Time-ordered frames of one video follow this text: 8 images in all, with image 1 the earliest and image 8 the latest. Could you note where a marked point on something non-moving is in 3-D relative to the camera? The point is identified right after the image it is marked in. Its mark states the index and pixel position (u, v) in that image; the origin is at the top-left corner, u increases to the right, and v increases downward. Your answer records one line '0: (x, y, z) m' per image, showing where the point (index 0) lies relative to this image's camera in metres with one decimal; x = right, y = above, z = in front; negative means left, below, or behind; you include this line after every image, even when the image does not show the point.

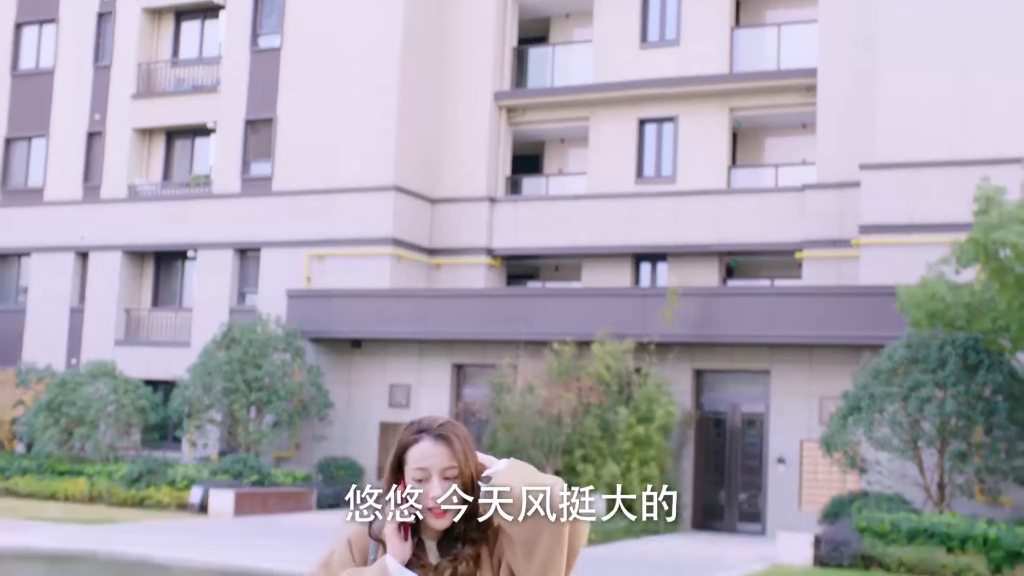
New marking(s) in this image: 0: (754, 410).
0: (+3.4, -1.7, +19.6) m
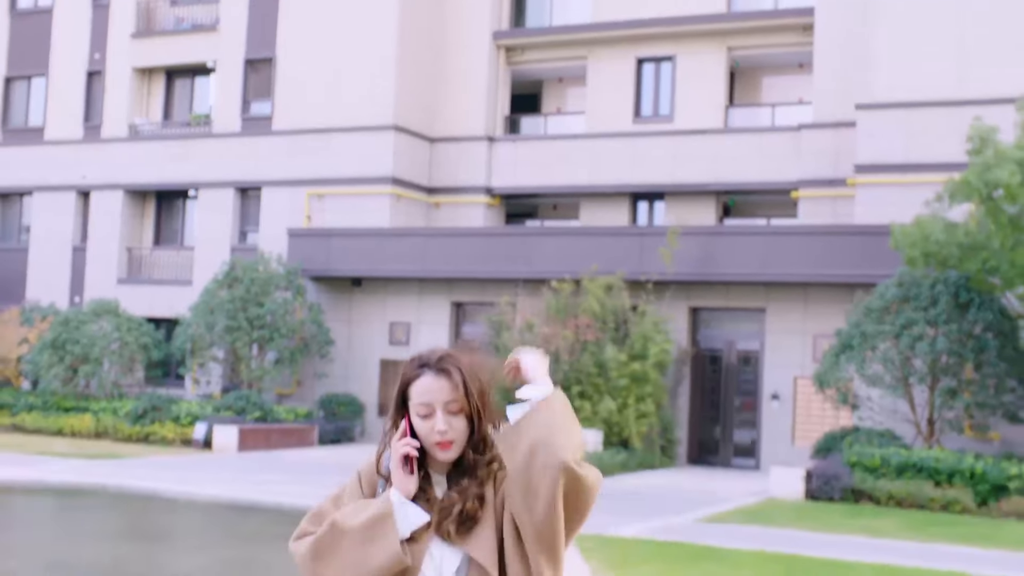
0: (+3.4, -0.8, +19.9) m
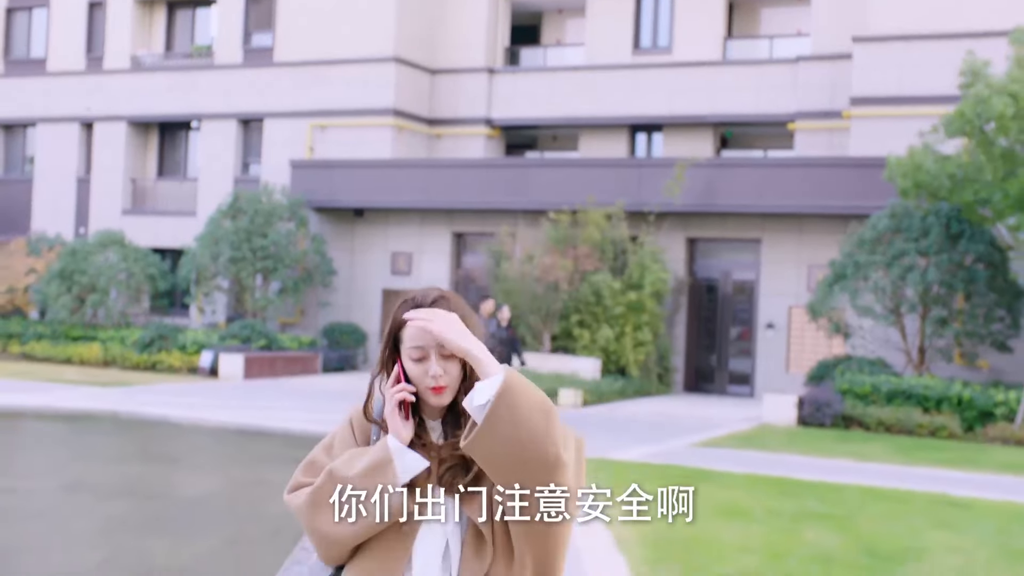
0: (+3.4, +0.2, +20.3) m
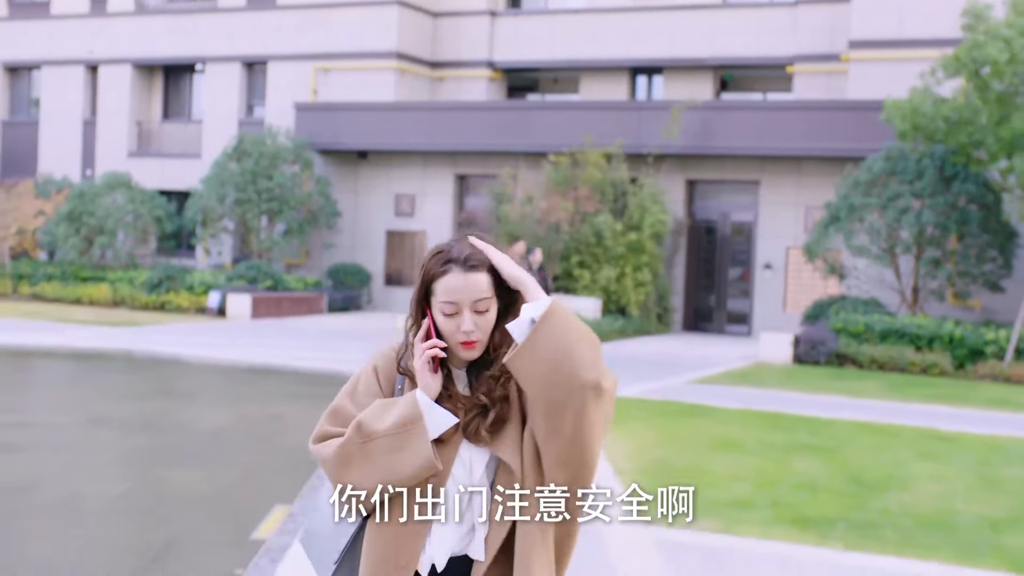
0: (+3.4, +1.0, +20.6) m
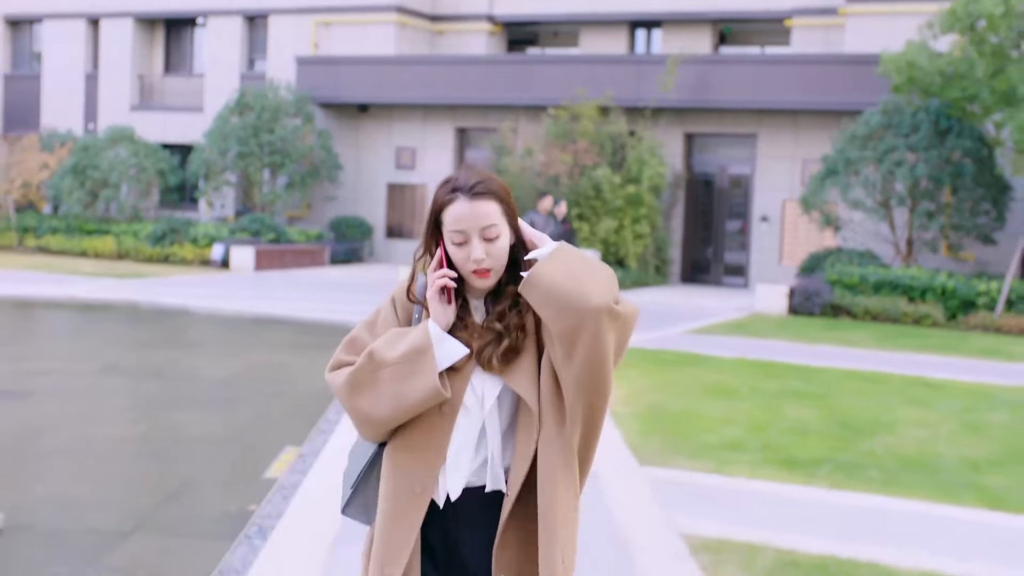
0: (+3.4, +1.7, +20.8) m
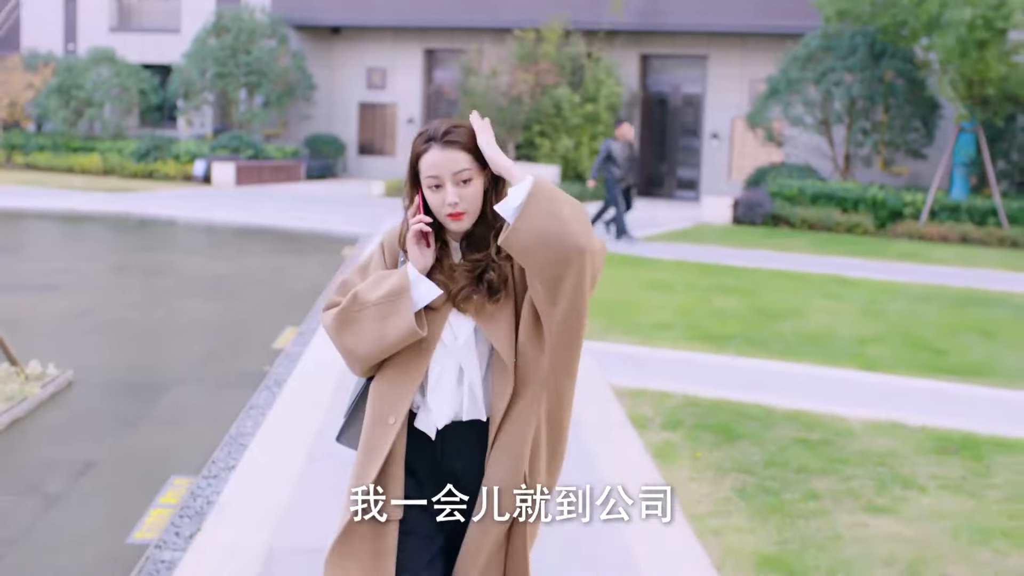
0: (+2.9, +3.1, +22.1) m
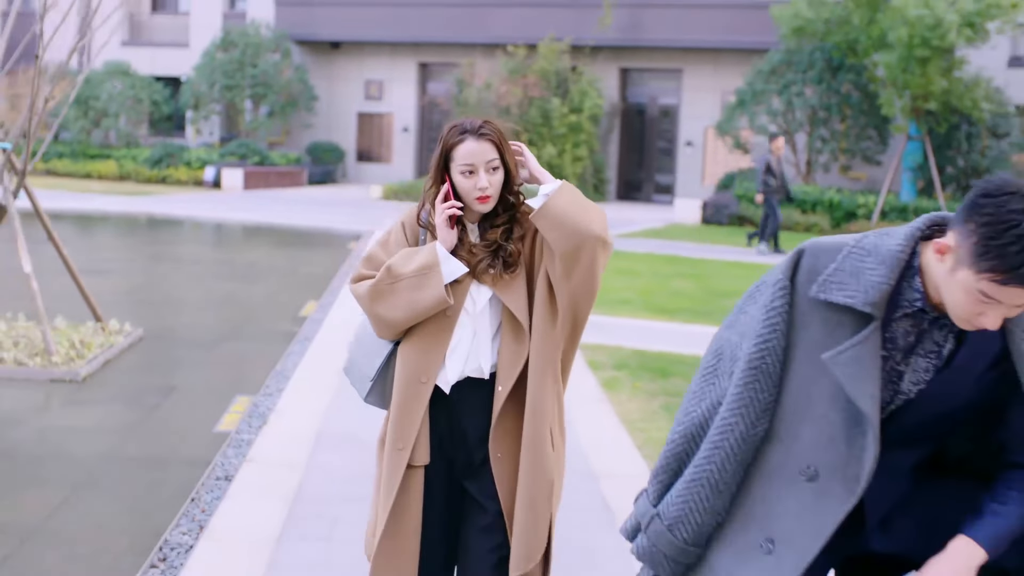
0: (+2.7, +3.1, +23.7) m
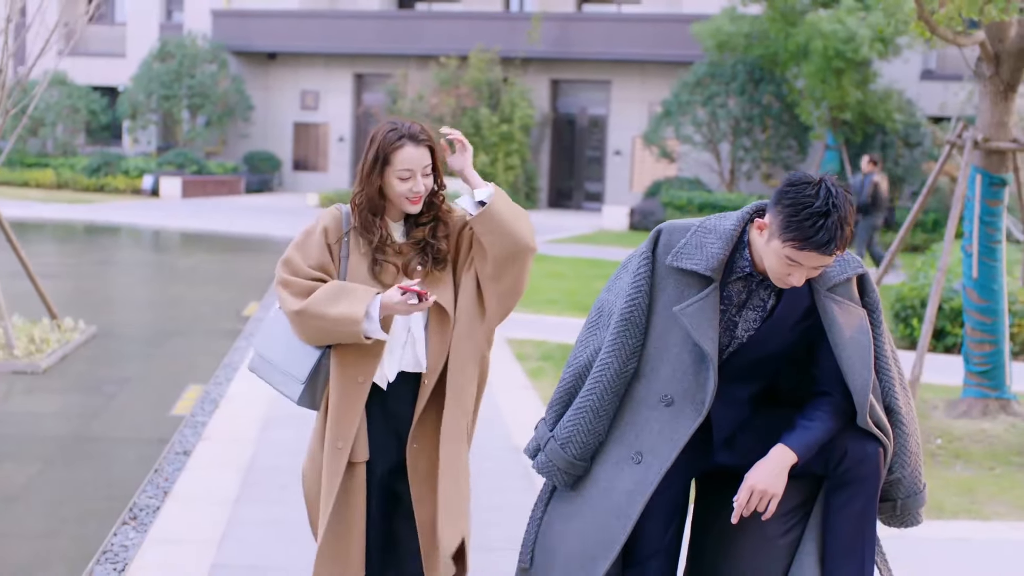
0: (+1.5, +3.0, +24.4) m
